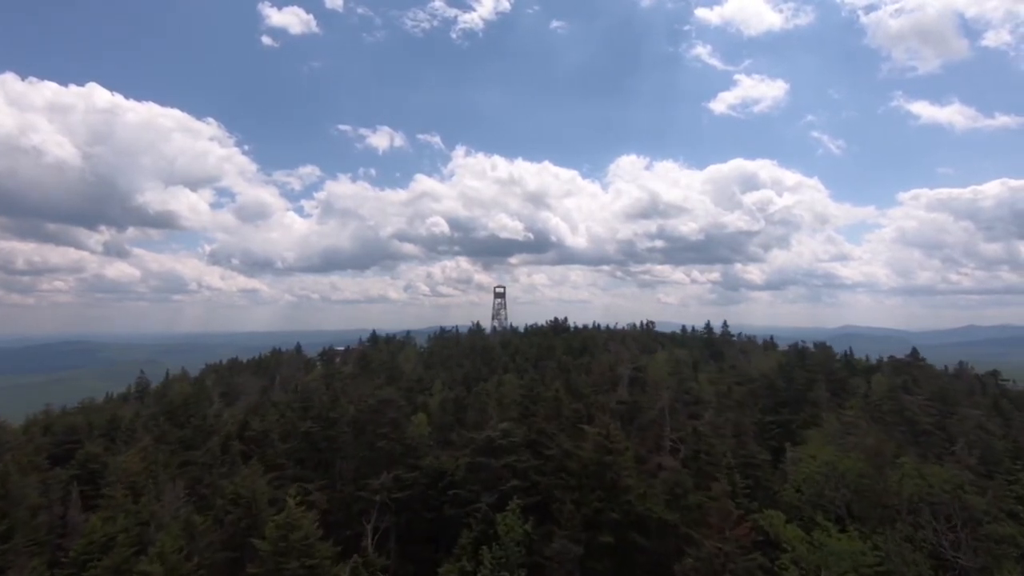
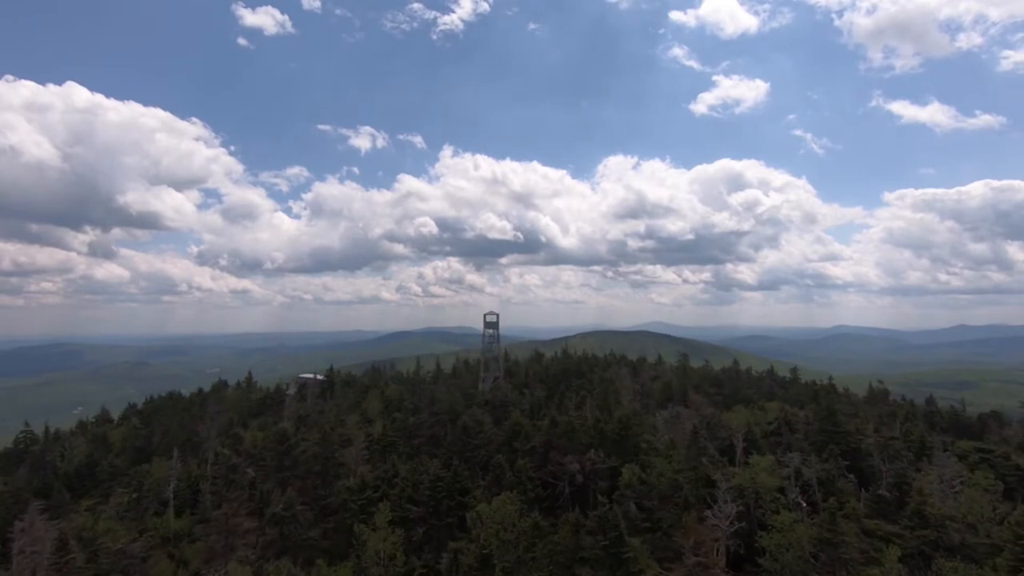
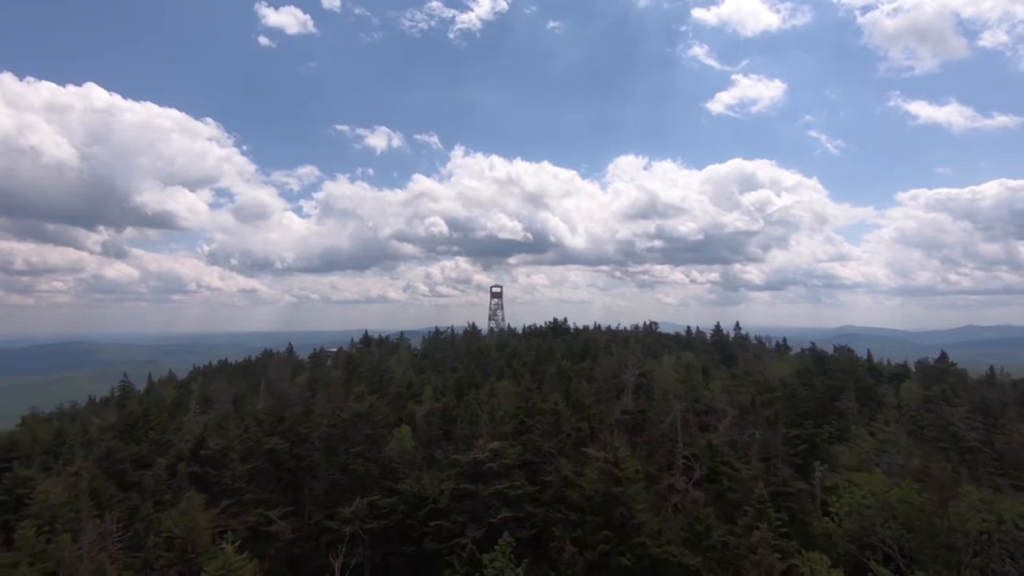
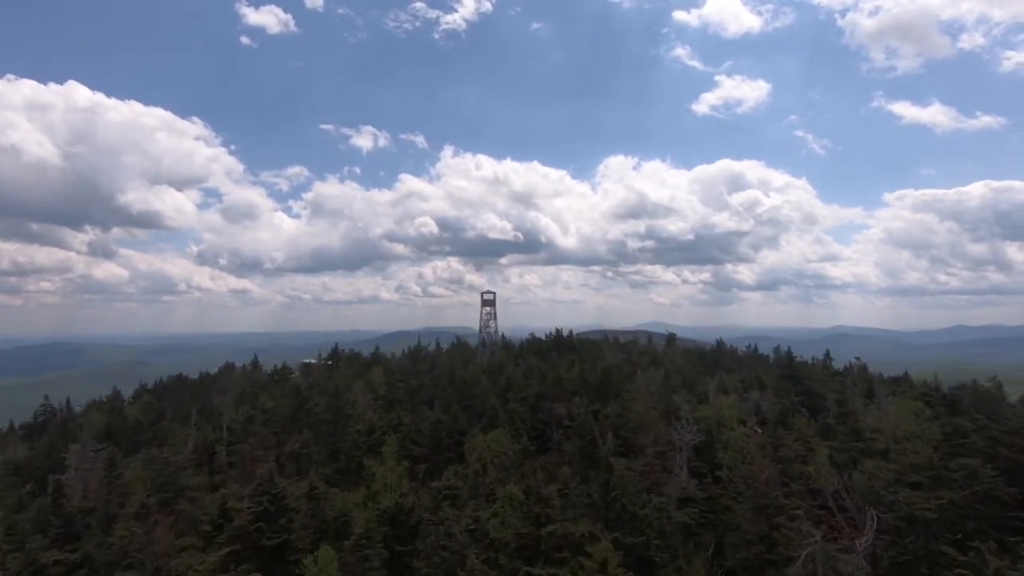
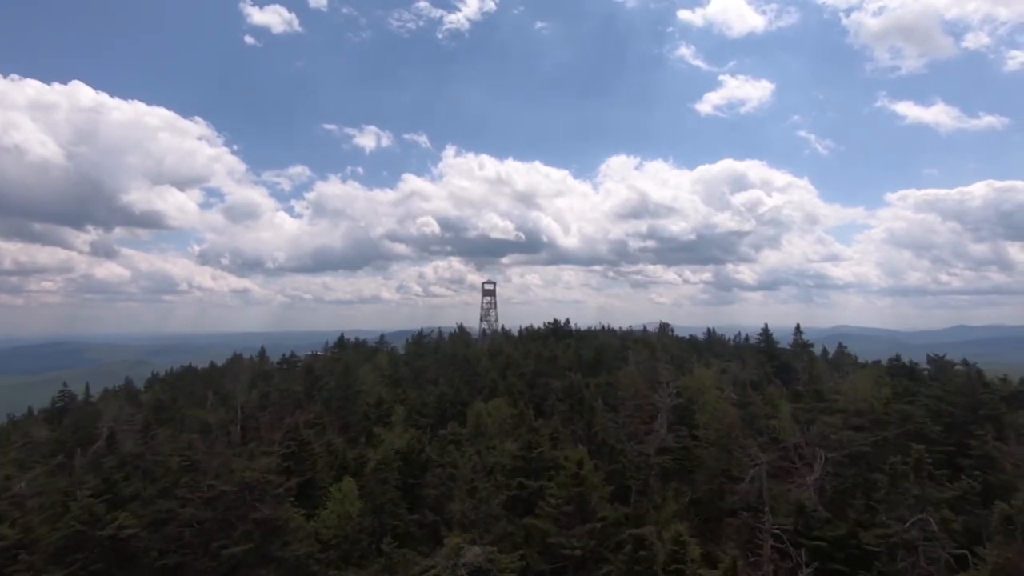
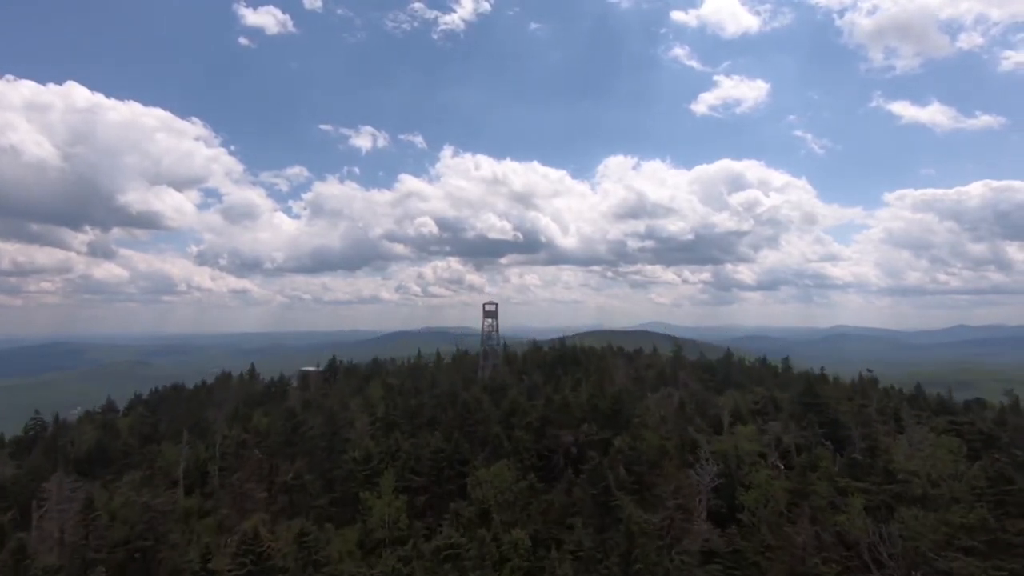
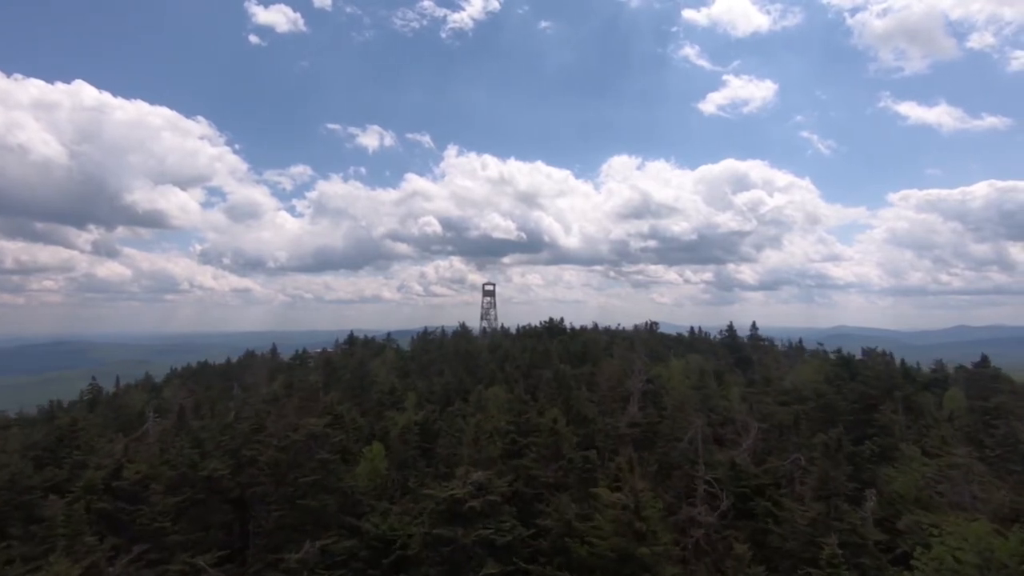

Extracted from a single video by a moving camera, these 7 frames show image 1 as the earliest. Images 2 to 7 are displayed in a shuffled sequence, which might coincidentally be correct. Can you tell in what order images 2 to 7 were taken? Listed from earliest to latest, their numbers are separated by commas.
3, 7, 5, 4, 6, 2
